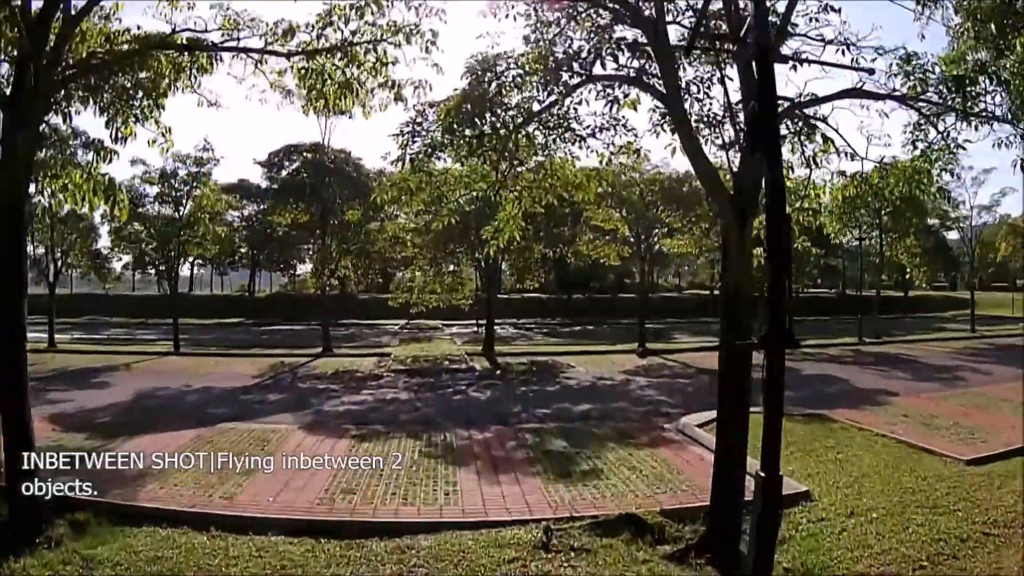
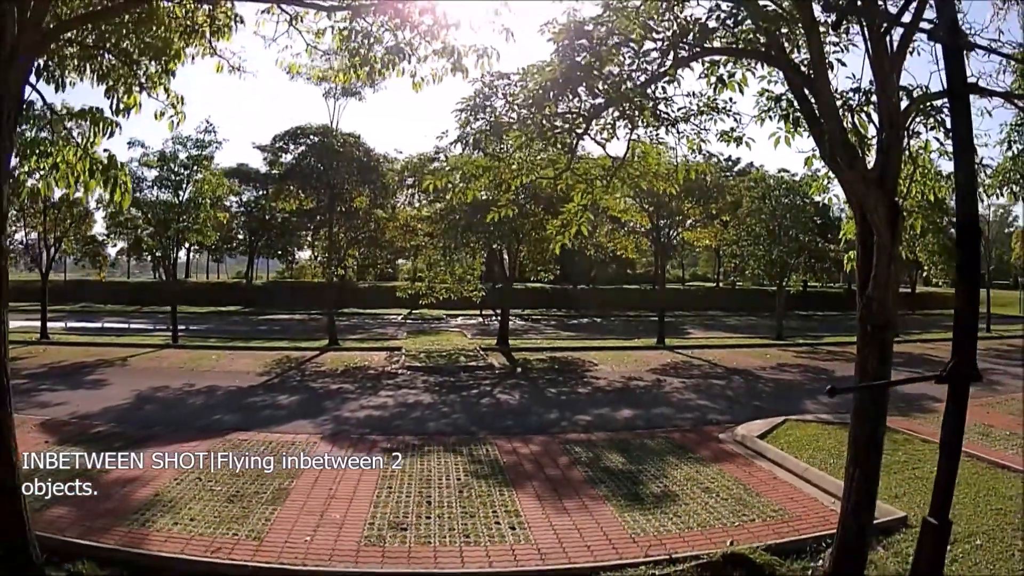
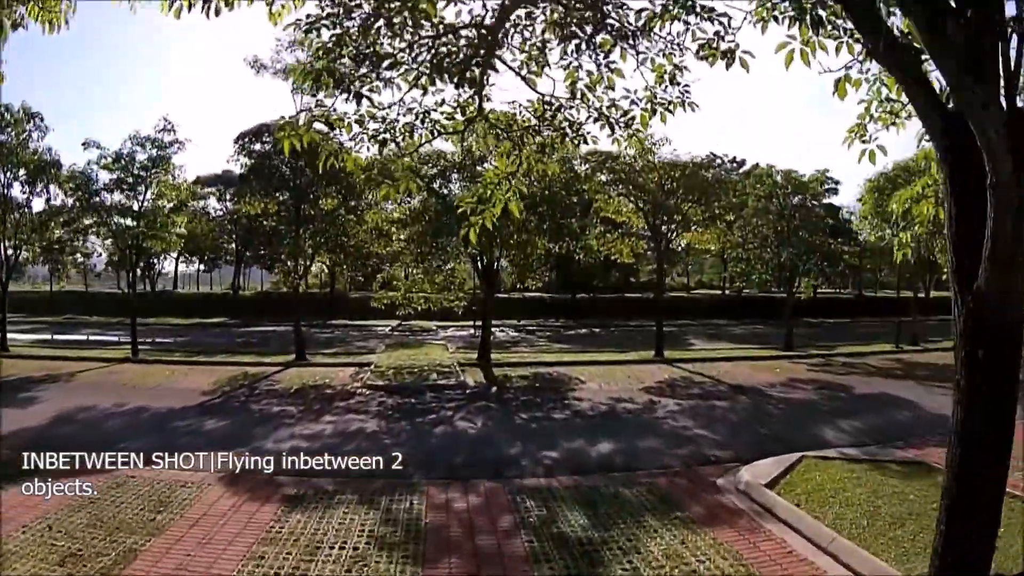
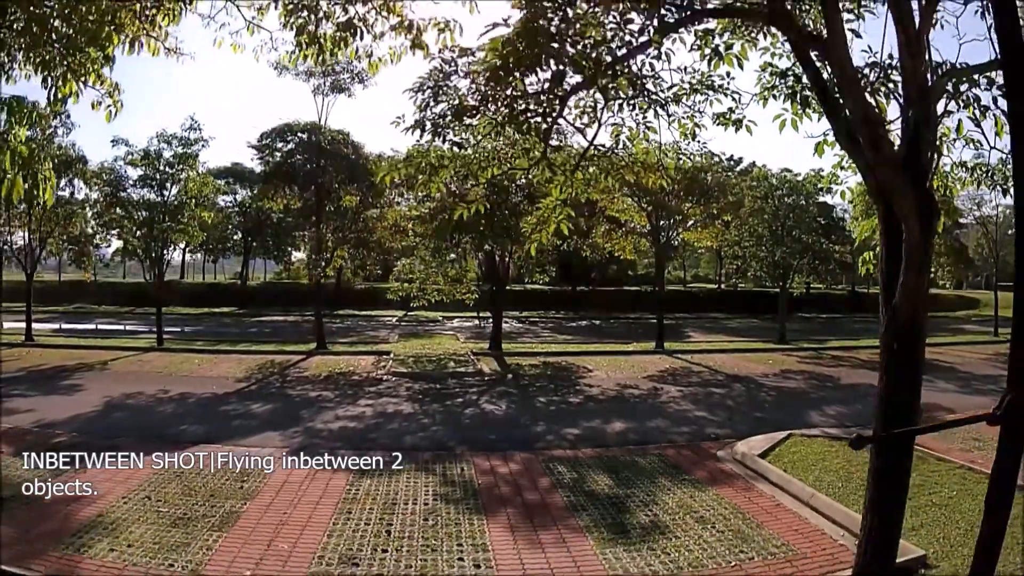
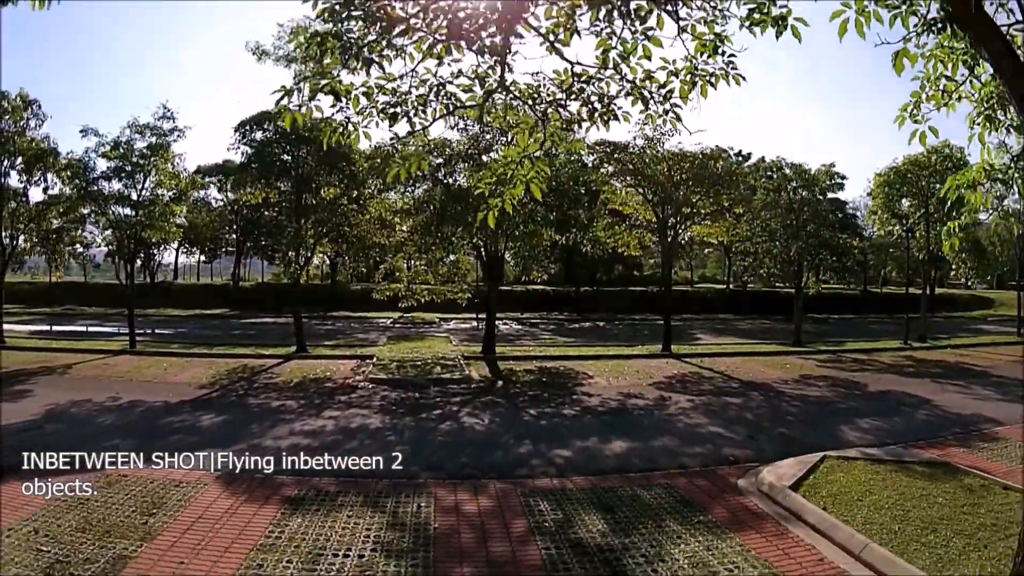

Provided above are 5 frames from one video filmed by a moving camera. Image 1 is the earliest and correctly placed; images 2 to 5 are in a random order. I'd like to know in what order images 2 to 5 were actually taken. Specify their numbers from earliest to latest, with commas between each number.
3, 5, 4, 2
